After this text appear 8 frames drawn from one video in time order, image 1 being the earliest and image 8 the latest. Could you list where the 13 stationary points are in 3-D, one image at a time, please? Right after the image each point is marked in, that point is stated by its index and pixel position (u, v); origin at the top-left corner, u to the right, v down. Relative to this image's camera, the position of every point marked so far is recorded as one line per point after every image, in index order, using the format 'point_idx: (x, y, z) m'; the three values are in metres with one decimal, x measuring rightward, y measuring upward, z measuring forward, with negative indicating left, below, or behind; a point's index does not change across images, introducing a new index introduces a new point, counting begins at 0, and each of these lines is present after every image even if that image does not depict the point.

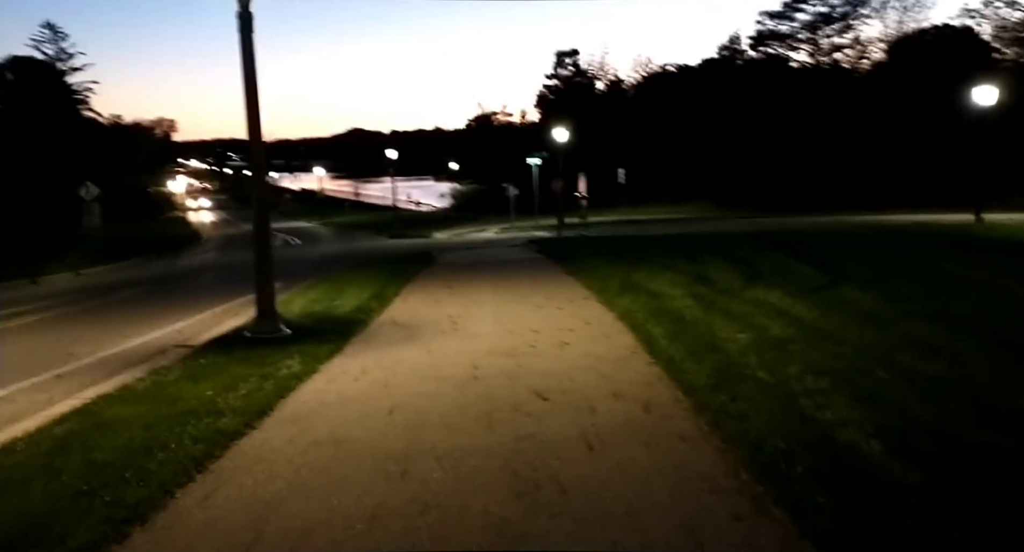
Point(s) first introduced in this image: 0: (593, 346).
0: (+1.2, -1.0, +9.9) m
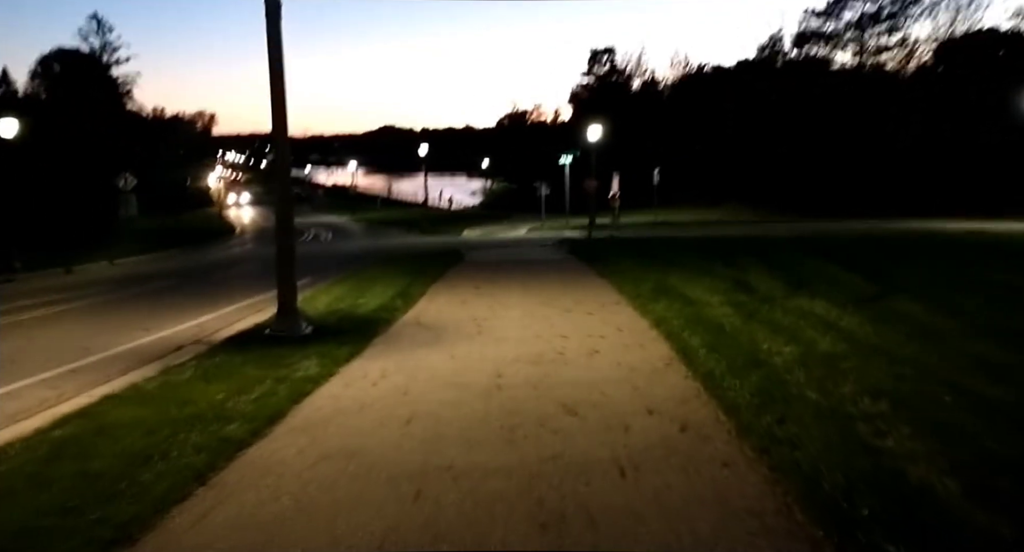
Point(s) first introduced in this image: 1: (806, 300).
0: (+1.5, -1.1, +9.3) m
1: (+4.9, -0.4, +11.5) m
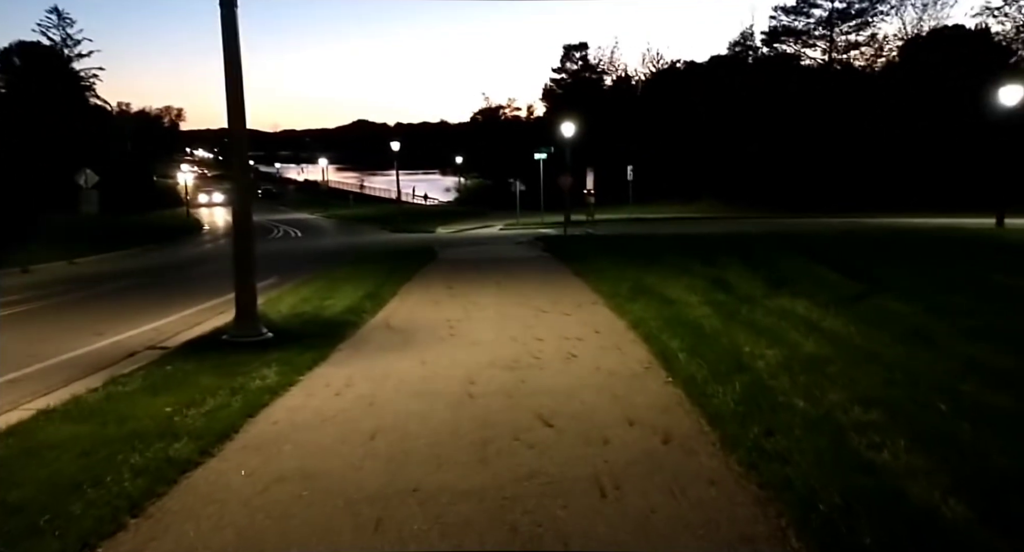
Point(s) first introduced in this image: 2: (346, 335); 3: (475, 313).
0: (+1.2, -1.1, +8.9) m
1: (+4.5, -0.4, +11.2) m
2: (-2.6, -0.9, +10.7) m
3: (-0.7, -0.7, +12.5) m
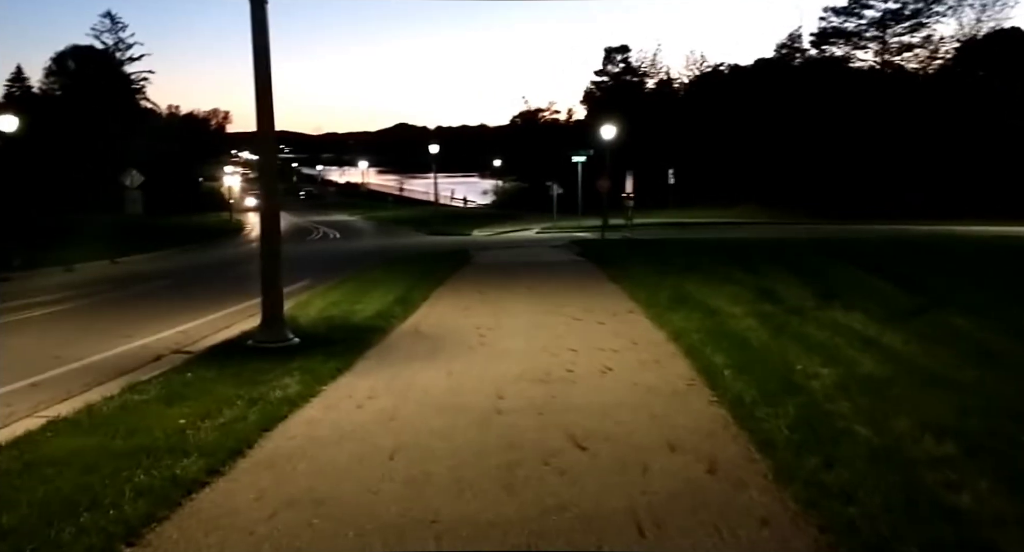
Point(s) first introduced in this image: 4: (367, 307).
0: (+1.6, -1.2, +8.4) m
1: (+5.0, -0.6, +10.5) m
2: (-2.1, -1.0, +10.3) m
3: (-0.1, -0.8, +12.1) m
4: (-2.8, -0.6, +13.2) m
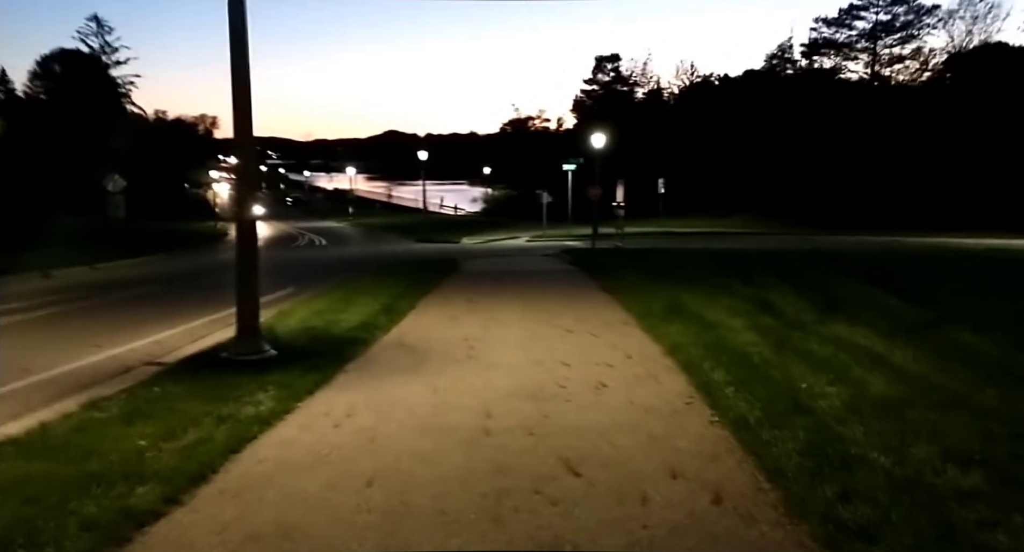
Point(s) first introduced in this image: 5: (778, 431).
0: (+1.4, -1.3, +8.0) m
1: (+4.9, -0.7, +10.1) m
2: (-2.2, -1.1, +9.8) m
3: (-0.3, -0.9, +11.6) m
4: (-3.0, -0.8, +12.7) m
5: (+2.3, -1.4, +6.1) m
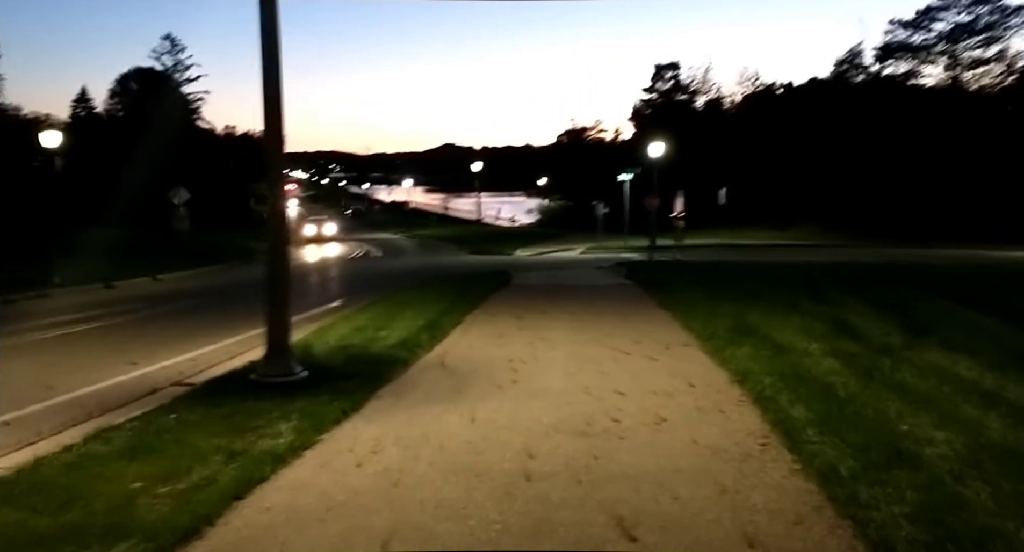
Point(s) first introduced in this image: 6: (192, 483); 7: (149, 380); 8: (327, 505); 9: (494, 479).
0: (+1.9, -1.5, +7.0) m
1: (+5.5, -1.0, +8.8) m
2: (-1.6, -1.3, +9.1) m
3: (+0.5, -1.2, +10.7) m
4: (-2.1, -1.0, +12.0) m
5: (+2.7, -1.6, +5.0) m
6: (-2.4, -1.6, +5.2) m
7: (-5.0, -1.4, +9.6) m
8: (-1.4, -1.7, +5.1) m
9: (-0.1, -1.7, +5.6) m
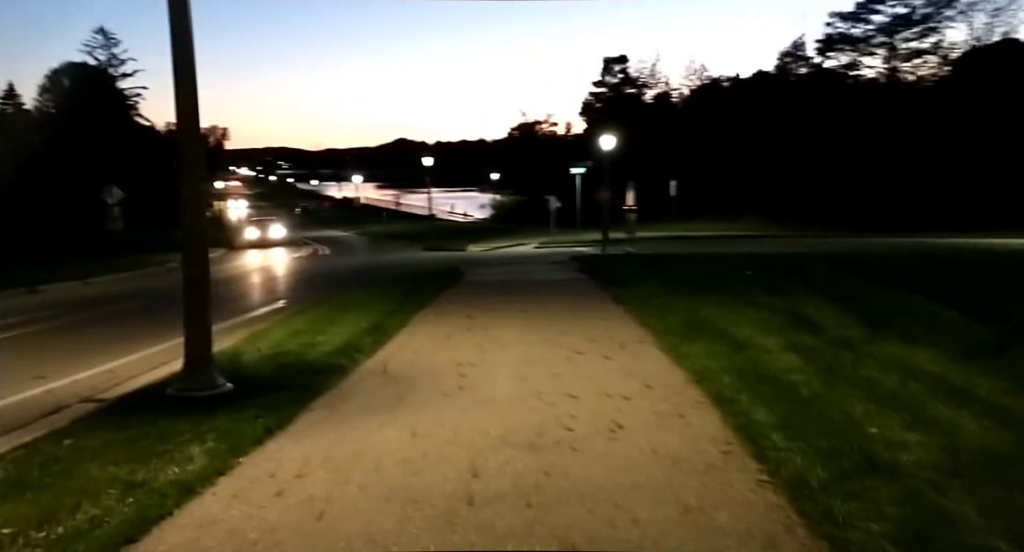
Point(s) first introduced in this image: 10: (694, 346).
0: (+1.4, -1.5, +6.5) m
1: (+4.8, -0.9, +8.6) m
2: (-2.3, -1.4, +8.4) m
3: (-0.3, -1.2, +10.1) m
4: (-3.0, -1.0, +11.3) m
5: (+2.3, -1.5, +4.6) m
6: (-2.8, -1.6, +4.4) m
7: (-5.7, -1.5, +8.6) m
8: (-1.8, -1.7, +4.4) m
9: (-0.6, -1.7, +5.0) m
10: (+2.6, -1.0, +9.7) m
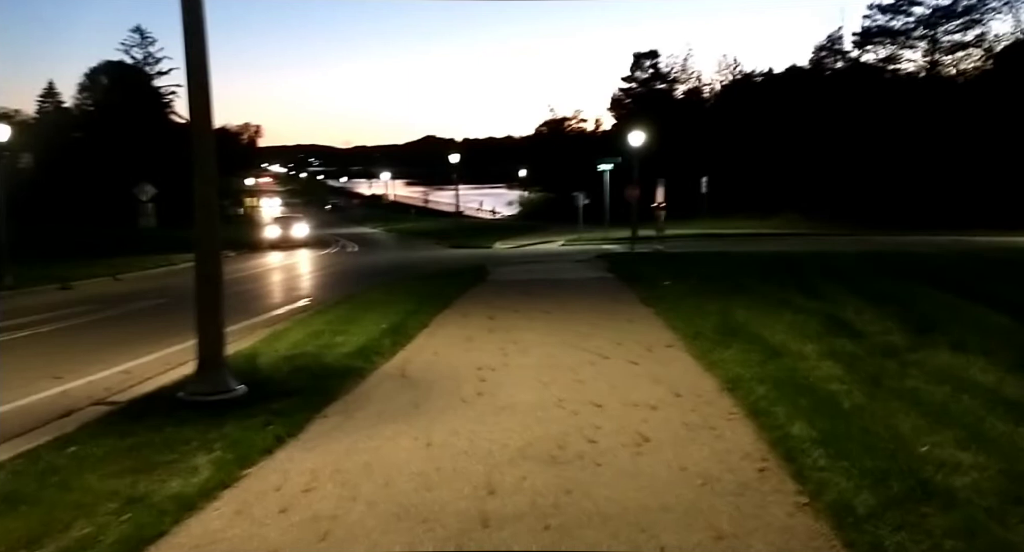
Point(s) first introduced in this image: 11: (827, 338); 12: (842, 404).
0: (+1.6, -1.5, +6.1) m
1: (+5.1, -0.9, +8.0) m
2: (-2.0, -1.4, +8.1) m
3: (+0.1, -1.2, +9.8) m
4: (-2.6, -1.0, +11.0) m
5: (+2.4, -1.6, +4.1) m
6: (-2.7, -1.6, +4.2) m
7: (-5.5, -1.5, +8.5) m
8: (-1.7, -1.7, +4.1) m
9: (-0.4, -1.7, +4.6) m
10: (+2.9, -1.0, +9.2) m
11: (+4.4, -0.9, +9.5) m
12: (+3.2, -1.2, +6.6) m
